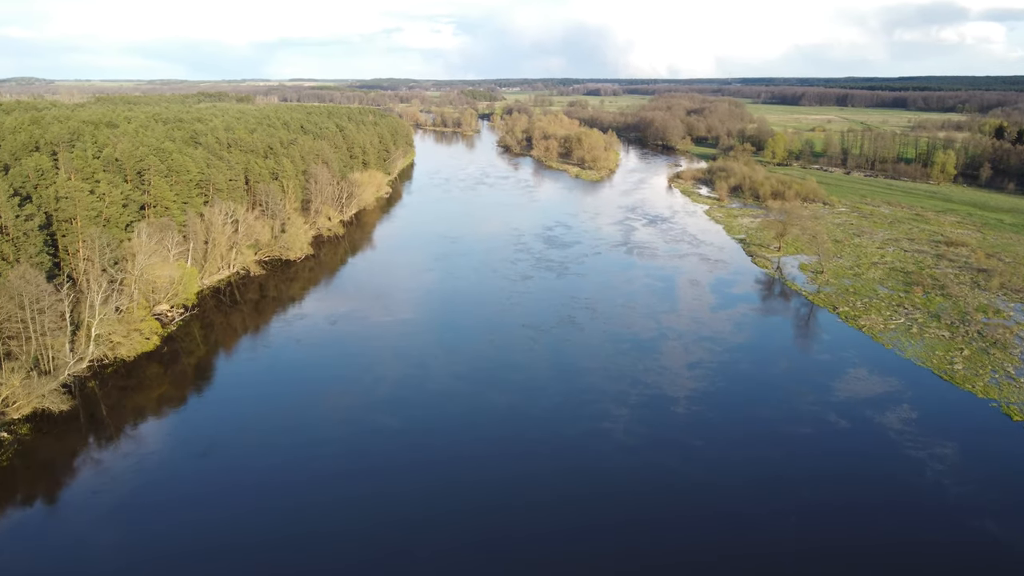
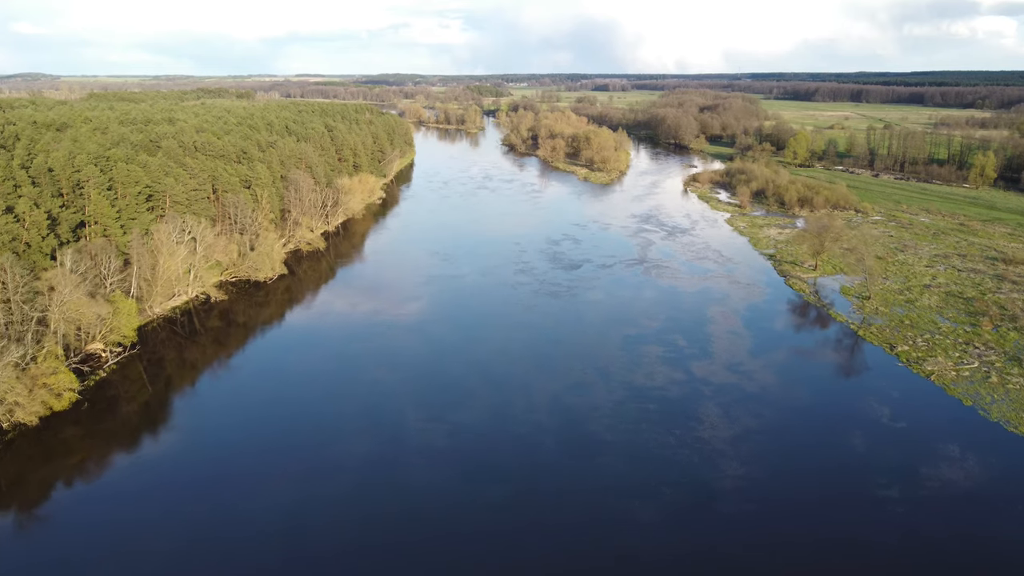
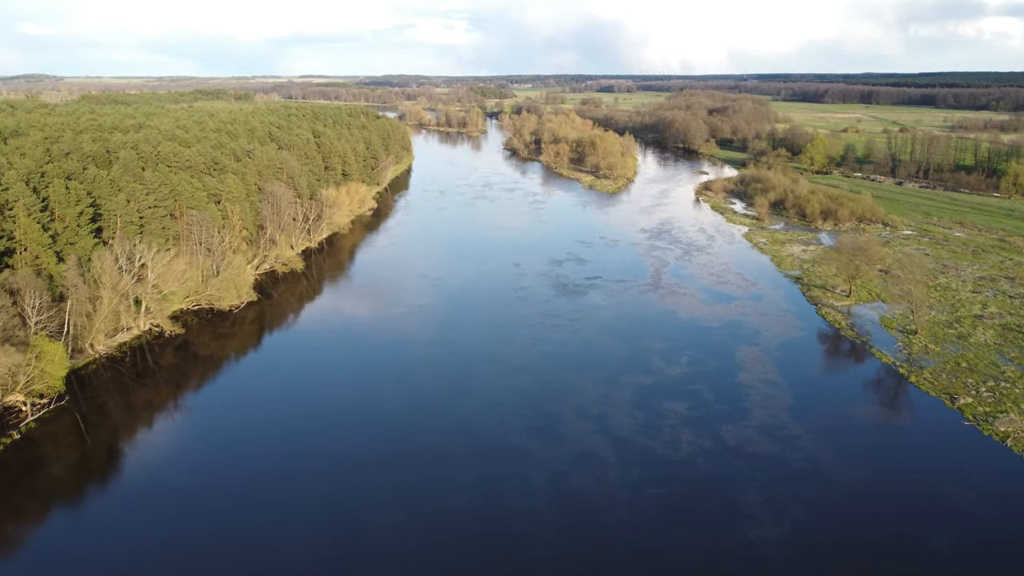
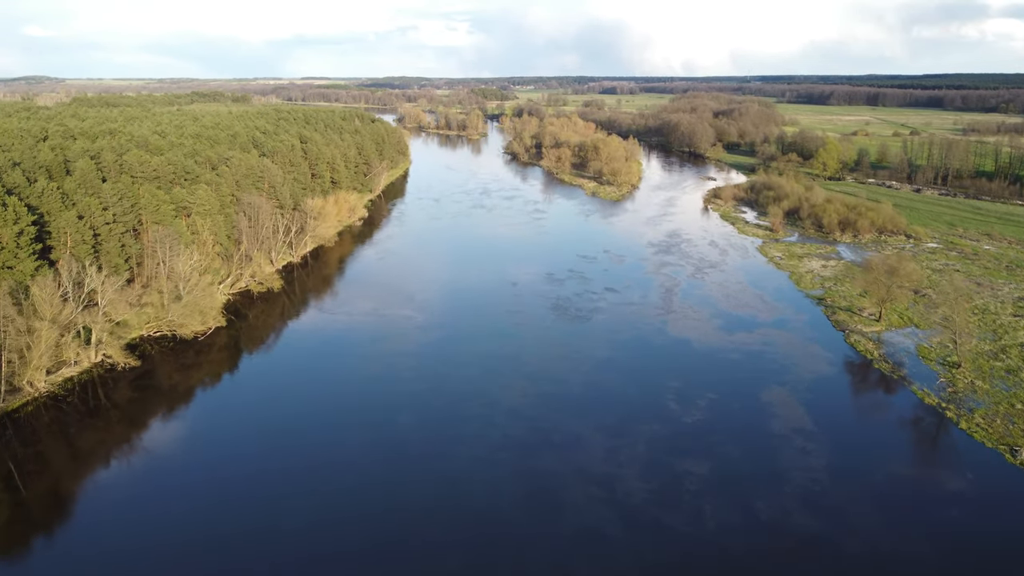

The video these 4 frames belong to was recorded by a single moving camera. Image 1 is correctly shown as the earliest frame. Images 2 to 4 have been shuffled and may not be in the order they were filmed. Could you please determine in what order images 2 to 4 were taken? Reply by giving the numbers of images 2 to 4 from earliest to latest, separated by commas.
2, 3, 4
